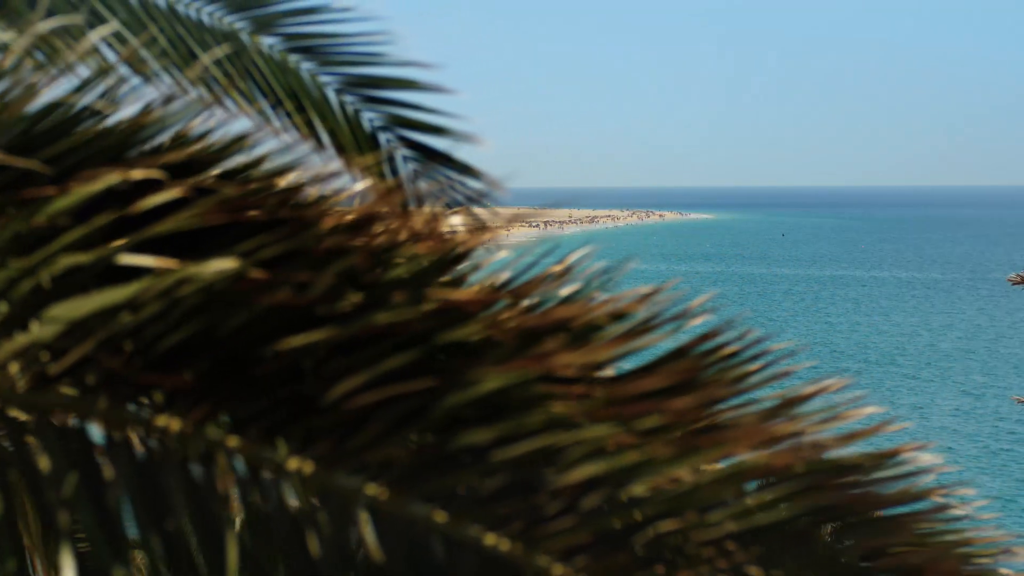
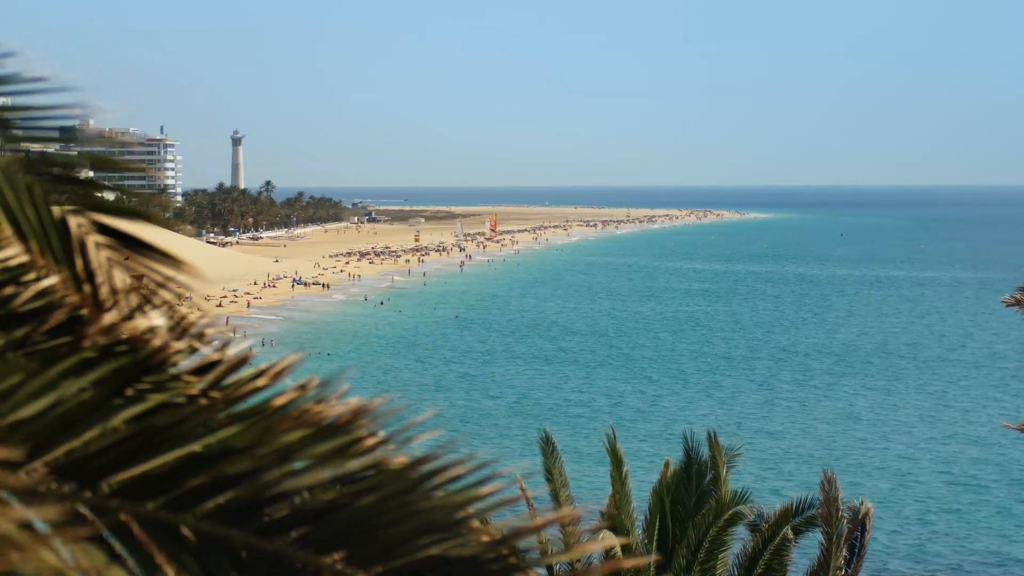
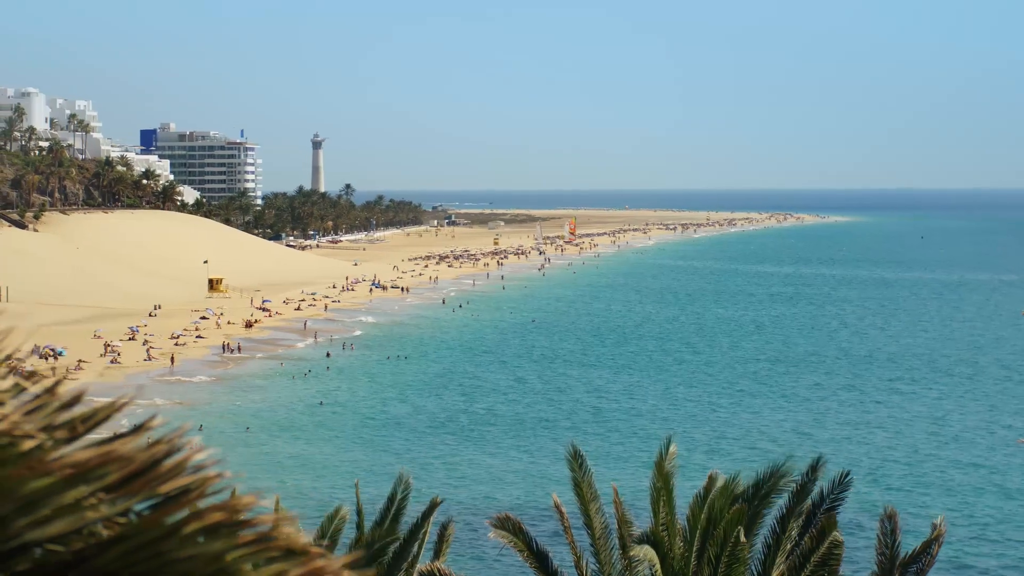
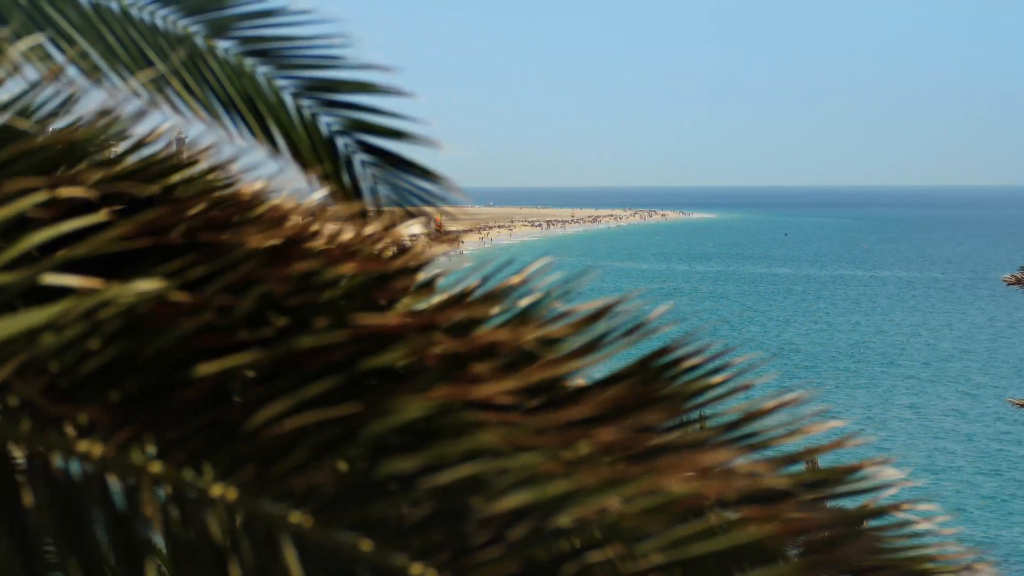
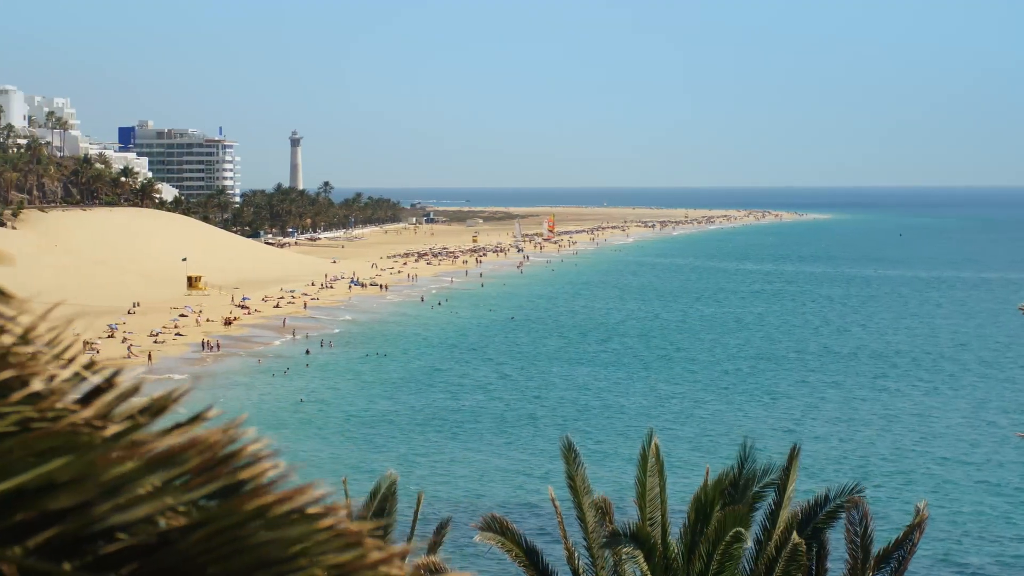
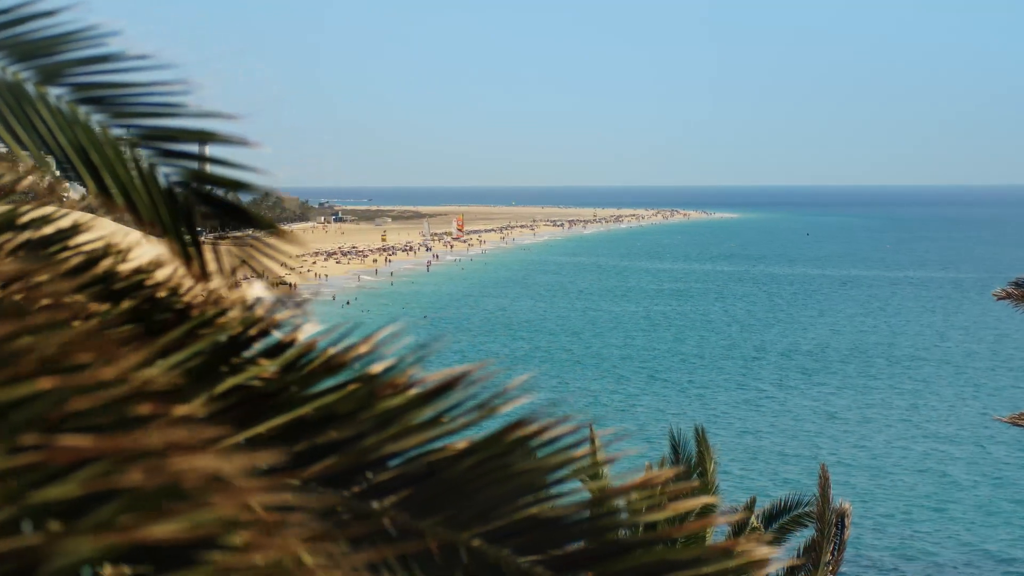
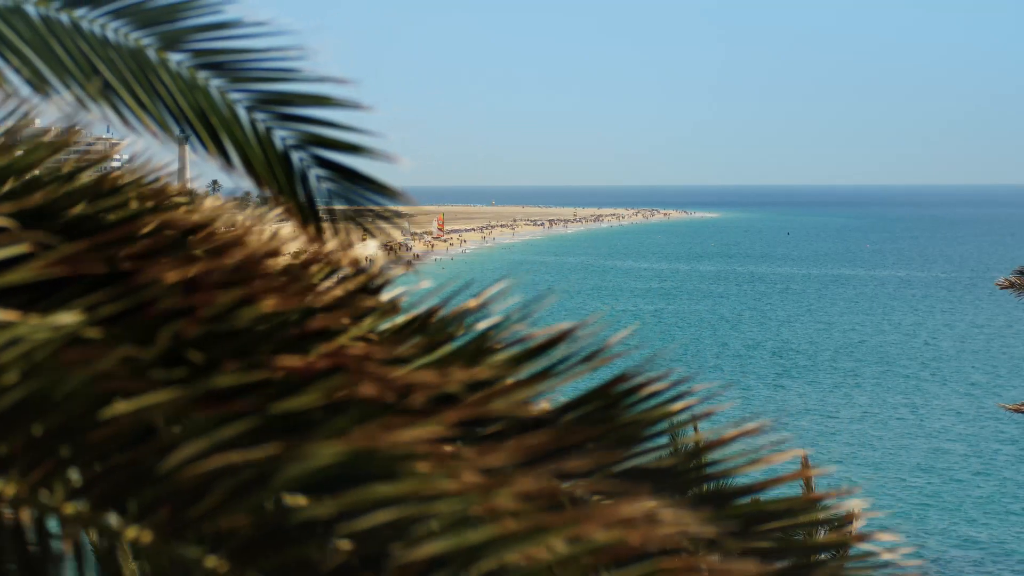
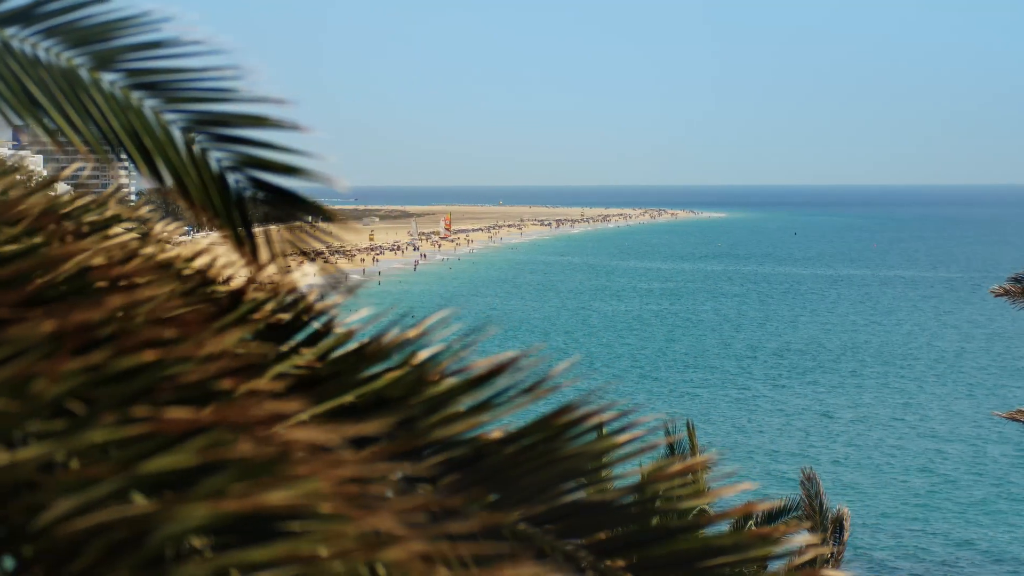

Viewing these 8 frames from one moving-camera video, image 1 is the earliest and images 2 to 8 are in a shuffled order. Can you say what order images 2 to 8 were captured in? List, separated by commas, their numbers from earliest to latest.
4, 7, 8, 6, 2, 5, 3
